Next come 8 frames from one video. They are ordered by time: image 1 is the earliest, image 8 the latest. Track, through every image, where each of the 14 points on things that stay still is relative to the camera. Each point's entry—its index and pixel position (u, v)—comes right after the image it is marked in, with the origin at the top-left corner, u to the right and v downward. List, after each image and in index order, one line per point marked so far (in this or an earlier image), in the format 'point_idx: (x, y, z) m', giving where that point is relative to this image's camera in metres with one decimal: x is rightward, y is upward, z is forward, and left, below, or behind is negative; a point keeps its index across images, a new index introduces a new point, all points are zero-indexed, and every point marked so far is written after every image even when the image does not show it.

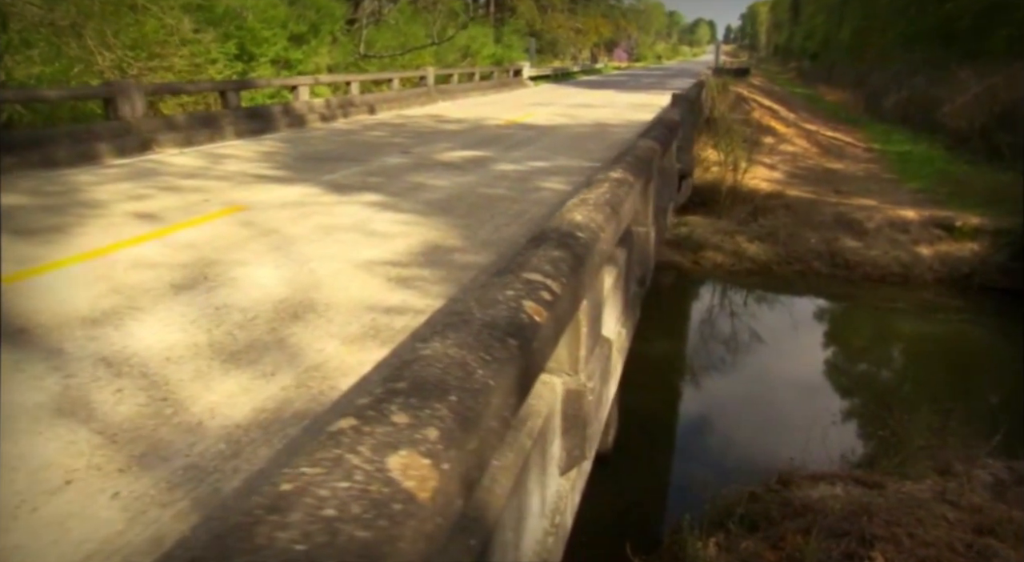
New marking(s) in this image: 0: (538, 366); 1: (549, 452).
0: (+0.1, -0.3, +2.9) m
1: (+0.2, -0.8, +3.9) m
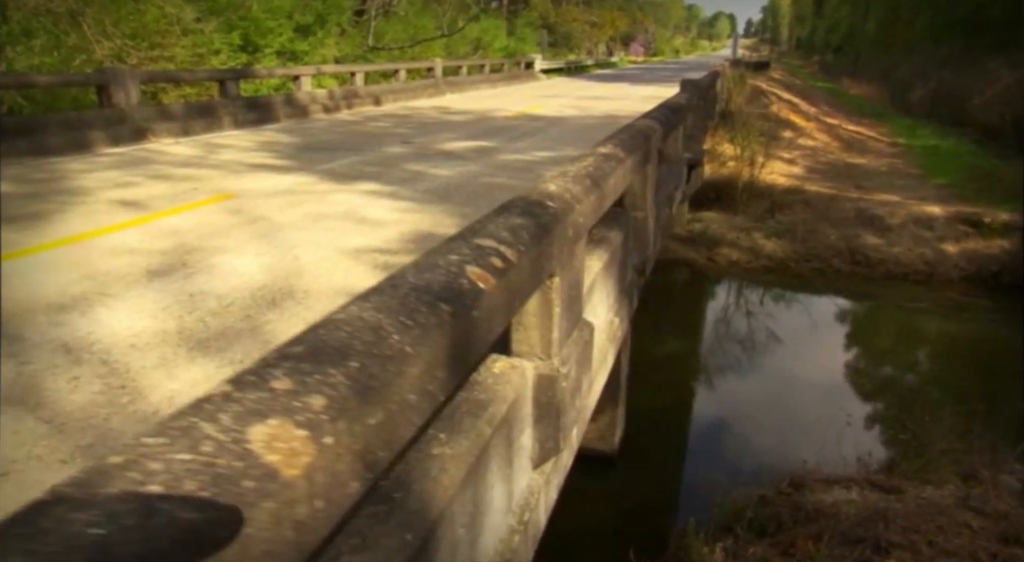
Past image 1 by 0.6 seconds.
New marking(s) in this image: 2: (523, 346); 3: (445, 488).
0: (-0.1, -0.2, +2.6) m
1: (0.0, -0.7, +3.6) m
2: (0.0, -0.3, +3.7) m
3: (-0.2, -0.7, +2.9) m
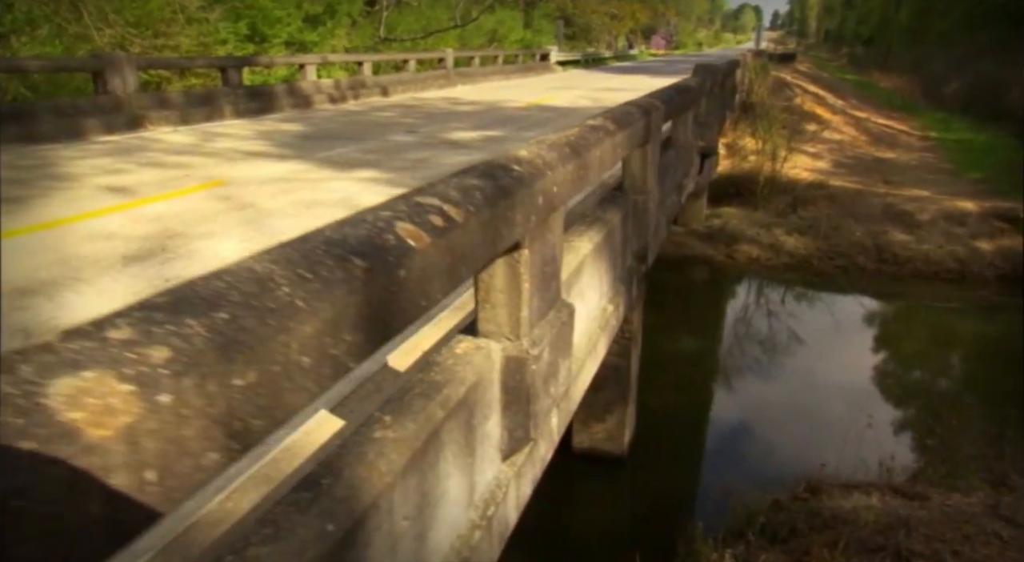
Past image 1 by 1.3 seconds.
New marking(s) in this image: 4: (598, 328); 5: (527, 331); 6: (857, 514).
0: (-0.3, -0.1, +2.3) m
1: (-0.1, -0.6, +3.3) m
2: (-0.1, -0.2, +3.4) m
3: (-0.4, -0.6, +2.6) m
4: (+0.5, -0.3, +4.7) m
5: (+0.1, -0.2, +3.4) m
6: (+2.9, -1.9, +6.9) m
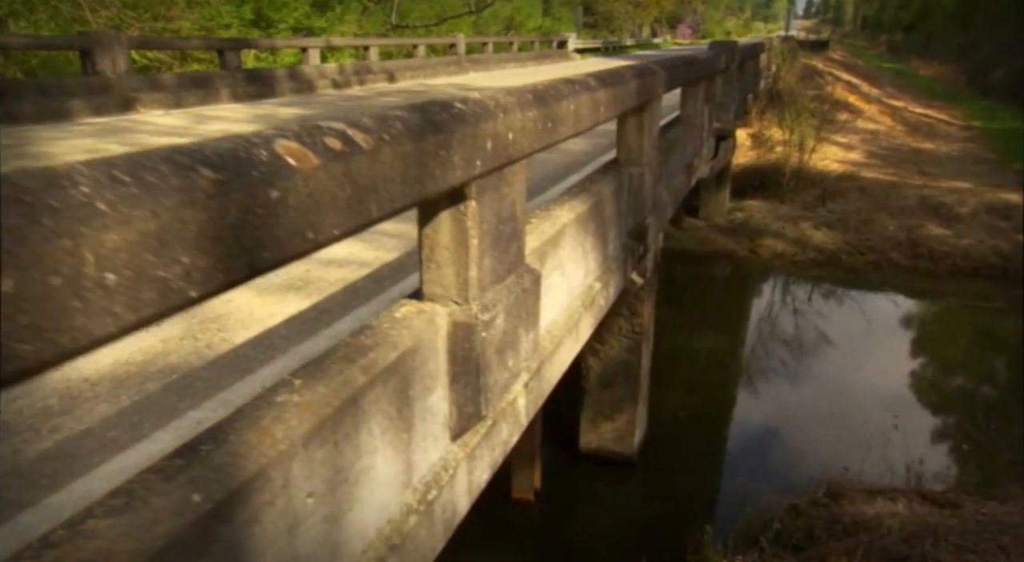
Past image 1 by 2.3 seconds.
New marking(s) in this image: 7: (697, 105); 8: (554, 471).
0: (-0.5, +0.1, +1.9) m
1: (-0.3, -0.4, +2.9) m
2: (-0.3, 0.0, +3.0) m
3: (-0.6, -0.4, +2.2) m
4: (+0.4, -0.1, +4.3) m
5: (-0.1, 0.0, +3.1) m
6: (+2.8, -1.9, +6.4) m
7: (+1.4, +1.4, +6.4) m
8: (+0.4, -2.0, +8.8) m
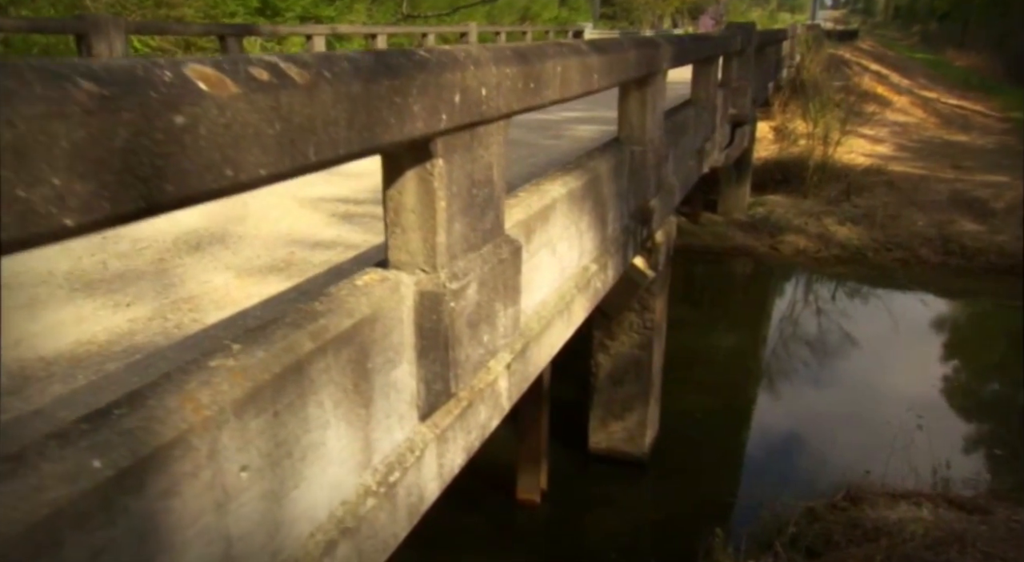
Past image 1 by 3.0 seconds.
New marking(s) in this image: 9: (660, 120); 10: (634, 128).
0: (-0.7, +0.2, +1.7) m
1: (-0.4, -0.3, +2.7) m
2: (-0.4, +0.1, +2.8) m
3: (-0.8, -0.3, +2.0) m
4: (+0.3, 0.0, +4.1) m
5: (-0.2, +0.1, +2.8) m
6: (+2.8, -1.8, +6.1) m
7: (+1.5, +1.4, +6.1) m
8: (+0.5, -2.0, +8.5) m
9: (+0.9, +0.9, +4.9) m
10: (+0.7, +0.9, +4.7) m
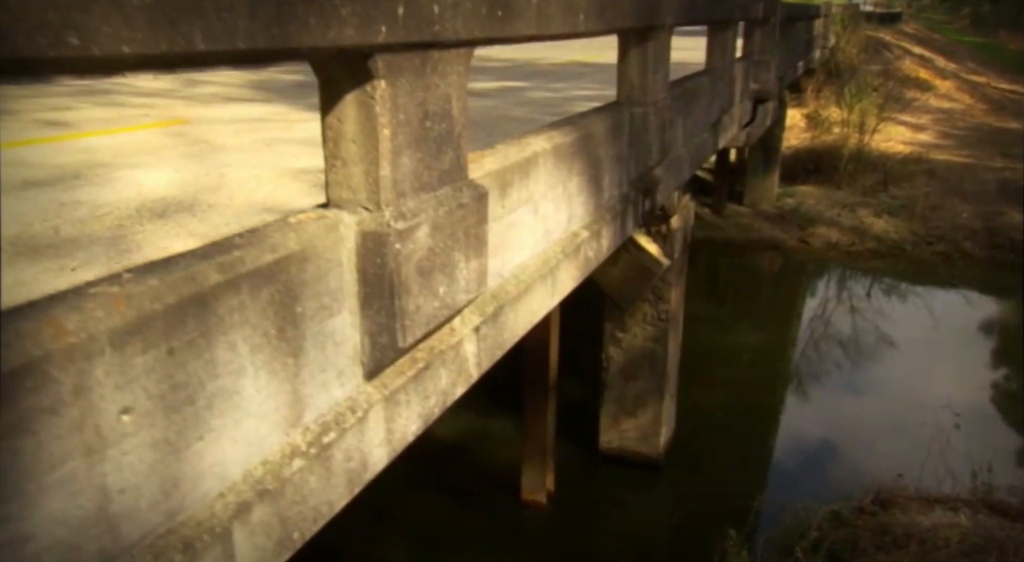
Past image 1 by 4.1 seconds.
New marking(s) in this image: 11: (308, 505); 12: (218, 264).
0: (-0.8, +0.5, +1.5) m
1: (-0.6, -0.1, +2.4) m
2: (-0.5, +0.3, +2.5) m
3: (-0.9, -0.1, +1.8) m
4: (+0.2, +0.1, +3.8) m
5: (-0.4, +0.2, +2.5) m
6: (+2.8, -1.7, +5.6) m
7: (+1.5, +1.6, +5.7) m
8: (+0.6, -1.9, +8.1) m
9: (+0.8, +1.1, +4.6) m
10: (+0.6, +1.0, +4.3) m
11: (-0.6, -0.6, +2.4) m
12: (-0.7, 0.0, +2.1) m
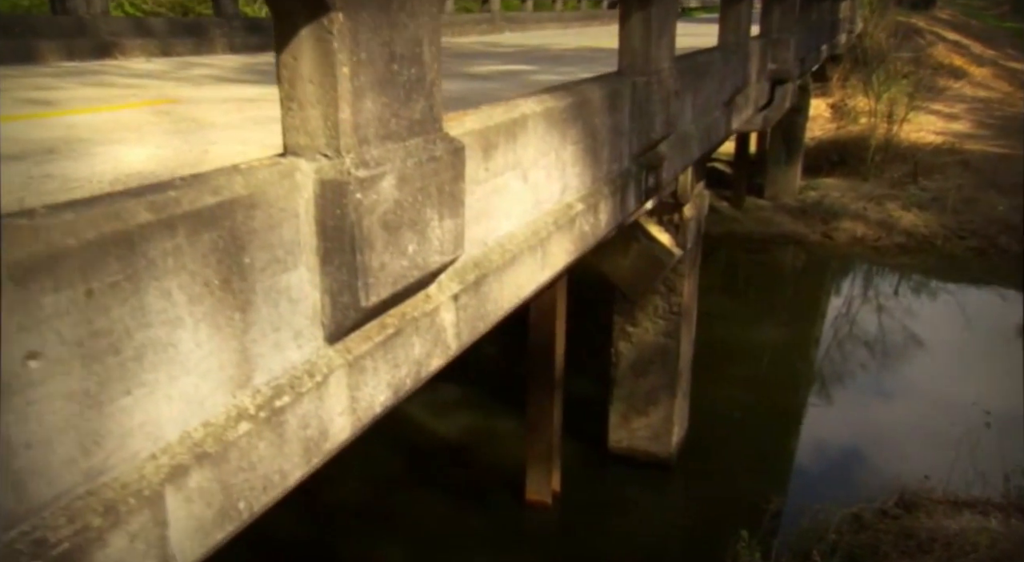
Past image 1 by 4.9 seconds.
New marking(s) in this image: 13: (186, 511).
0: (-1.0, +0.6, +1.3) m
1: (-0.7, 0.0, +2.2) m
2: (-0.6, +0.4, +2.3) m
3: (-1.1, 0.0, +1.6) m
4: (+0.2, +0.2, +3.5) m
5: (-0.4, +0.4, +2.3) m
6: (+2.9, -1.6, +5.2) m
7: (+1.5, +1.6, +5.5) m
8: (+0.7, -1.8, +7.9) m
9: (+0.8, +1.2, +4.3) m
10: (+0.6, +1.1, +4.1) m
11: (-0.7, -0.5, +2.2) m
12: (-0.8, +0.2, +1.9) m
13: (-0.8, -0.6, +2.0) m
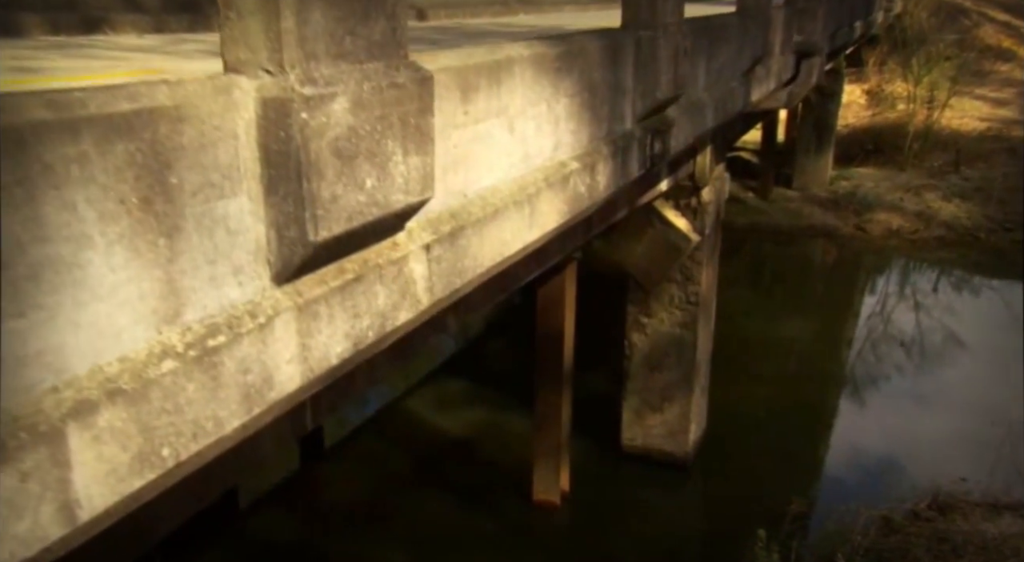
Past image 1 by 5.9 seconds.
0: (-1.1, +0.8, +1.1) m
1: (-0.8, +0.2, +2.0) m
2: (-0.7, +0.6, +2.1) m
3: (-1.2, +0.2, +1.4) m
4: (+0.1, +0.4, +3.3) m
5: (-0.5, +0.6, +2.1) m
6: (+2.9, -1.5, +4.8) m
7: (+1.6, +1.7, +5.2) m
8: (+0.8, -1.8, +7.5) m
9: (+0.8, +1.3, +4.1) m
10: (+0.6, +1.2, +3.9) m
11: (-0.8, -0.3, +2.0) m
12: (-1.0, +0.4, +1.7) m
13: (-0.9, -0.4, +1.8) m
